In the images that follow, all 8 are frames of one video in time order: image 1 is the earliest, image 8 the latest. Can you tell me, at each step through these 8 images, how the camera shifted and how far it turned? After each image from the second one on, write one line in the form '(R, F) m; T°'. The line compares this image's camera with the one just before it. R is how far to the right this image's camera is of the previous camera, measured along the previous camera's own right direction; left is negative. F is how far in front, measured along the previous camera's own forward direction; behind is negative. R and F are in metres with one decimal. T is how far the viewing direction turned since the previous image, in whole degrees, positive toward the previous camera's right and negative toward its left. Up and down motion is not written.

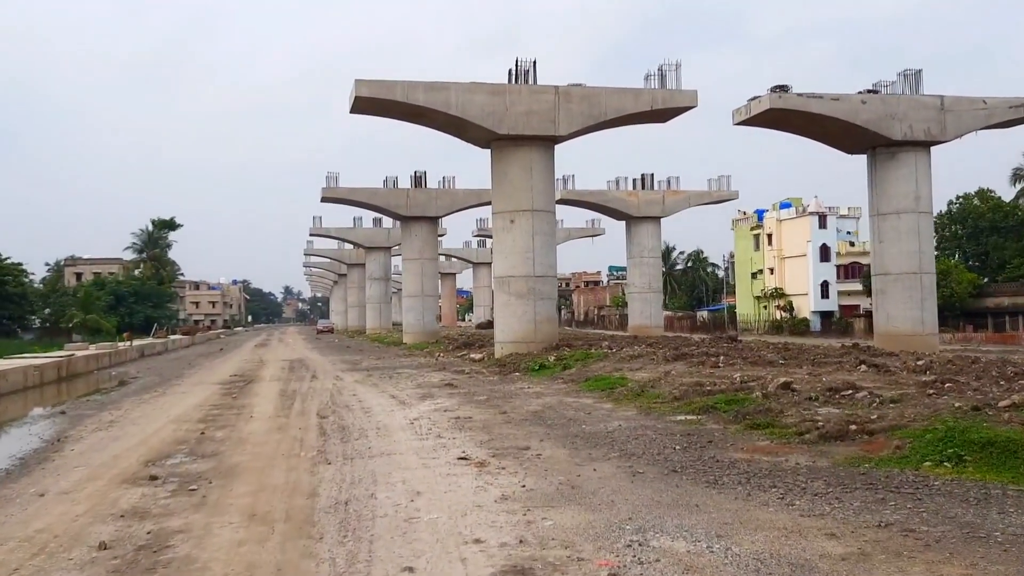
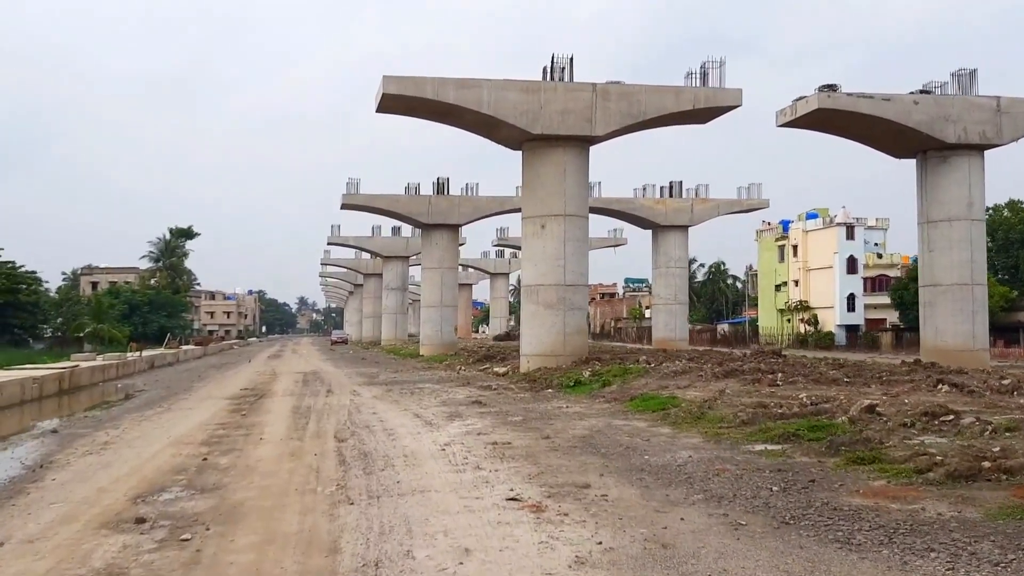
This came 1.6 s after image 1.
(-0.4, +1.5) m; -1°
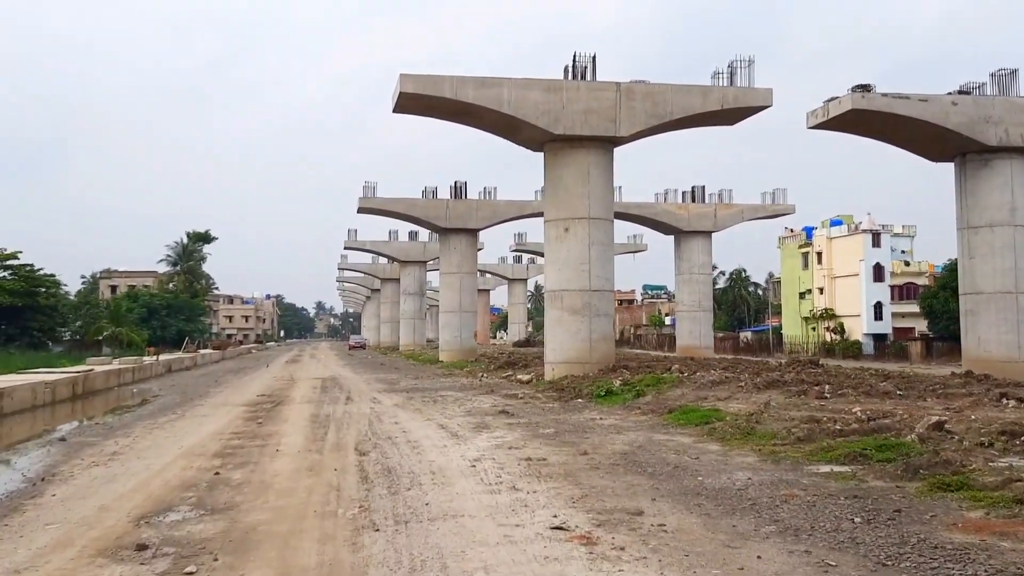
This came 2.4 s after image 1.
(-0.2, +0.8) m; -1°
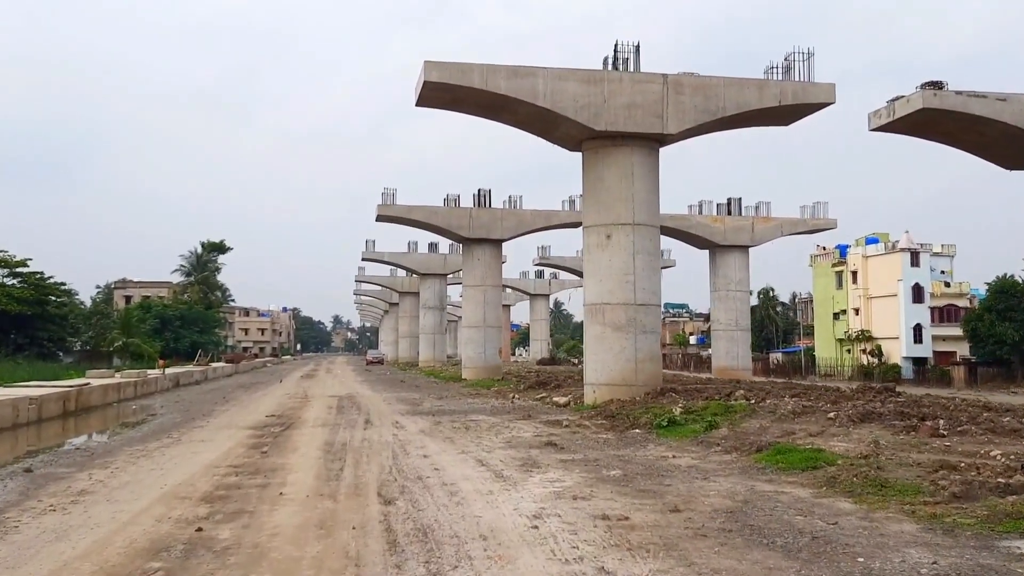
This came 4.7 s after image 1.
(-0.5, +2.2) m; -1°
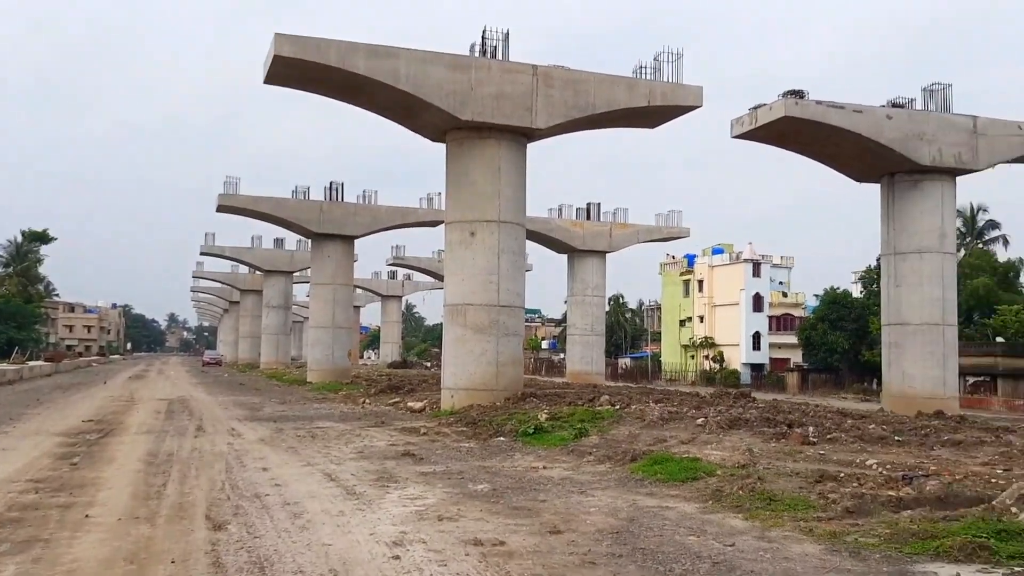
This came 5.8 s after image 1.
(-0.1, +1.1) m; +10°
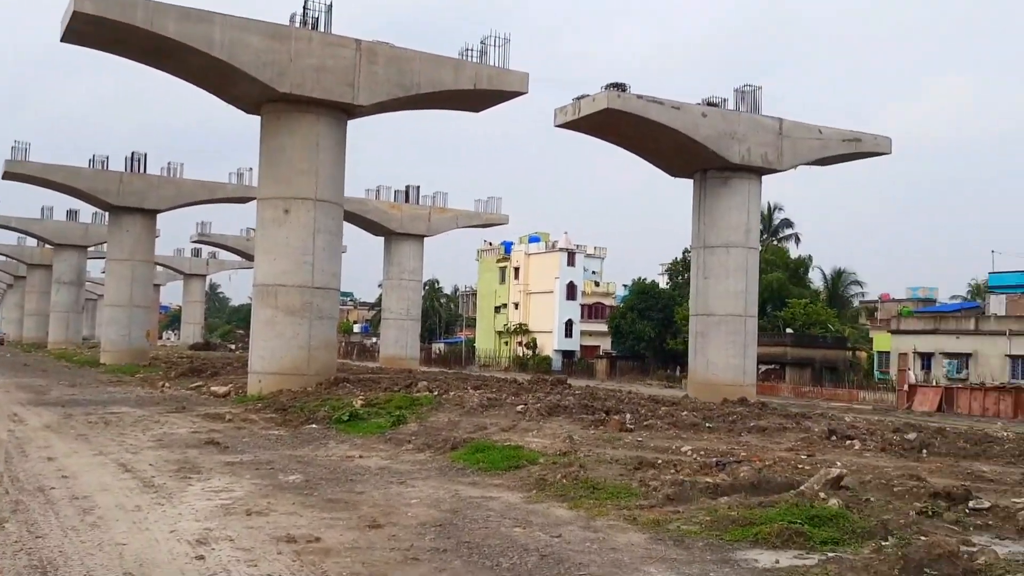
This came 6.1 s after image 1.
(0.0, +0.4) m; +12°
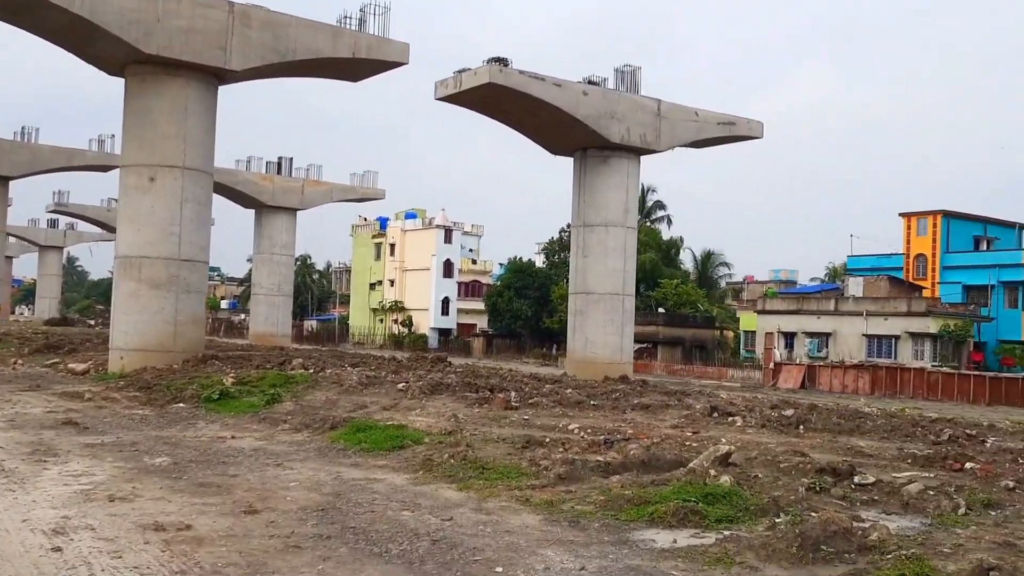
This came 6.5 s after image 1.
(-0.1, +0.3) m; +8°
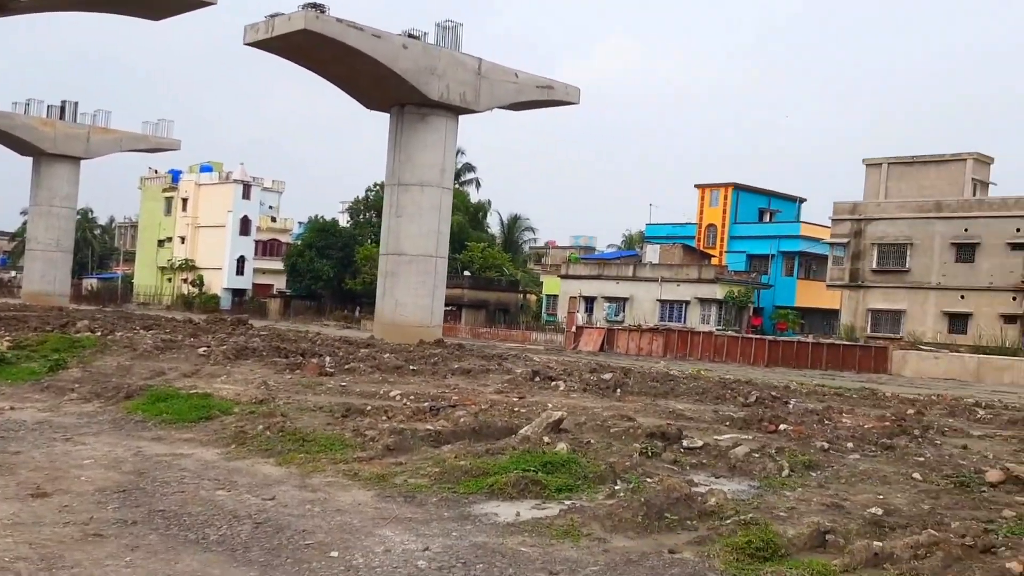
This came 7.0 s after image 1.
(-0.2, +0.3) m; +13°
